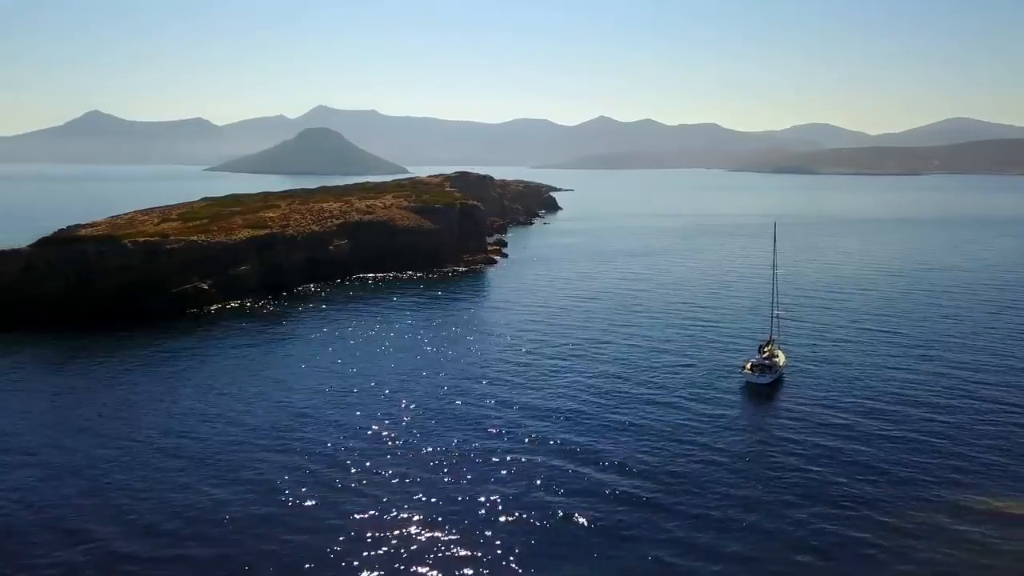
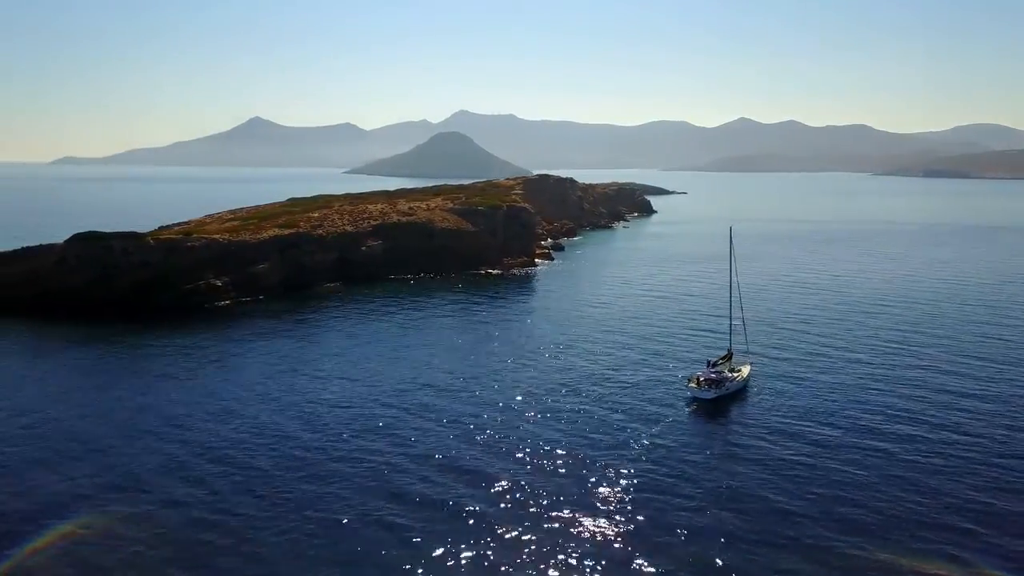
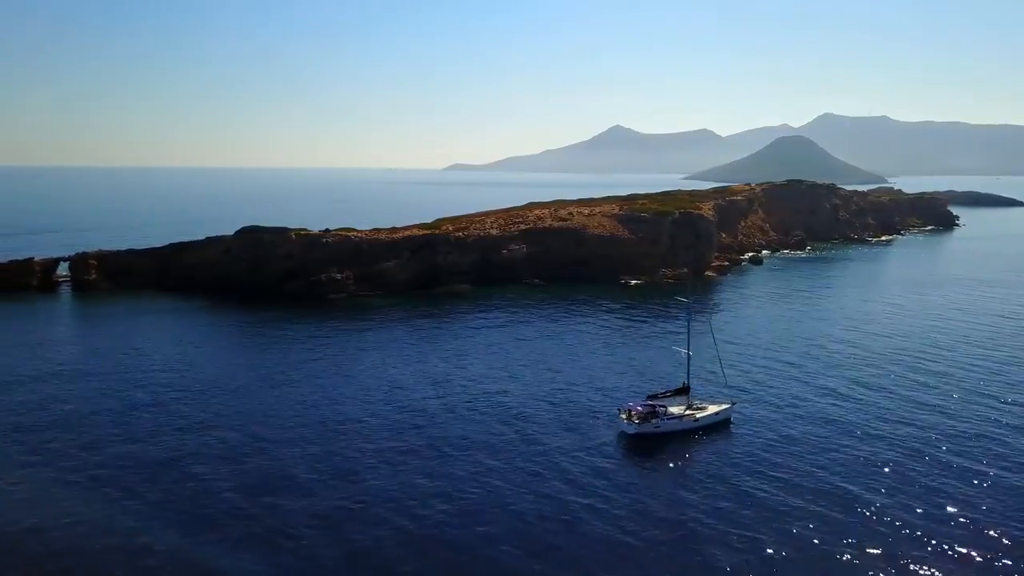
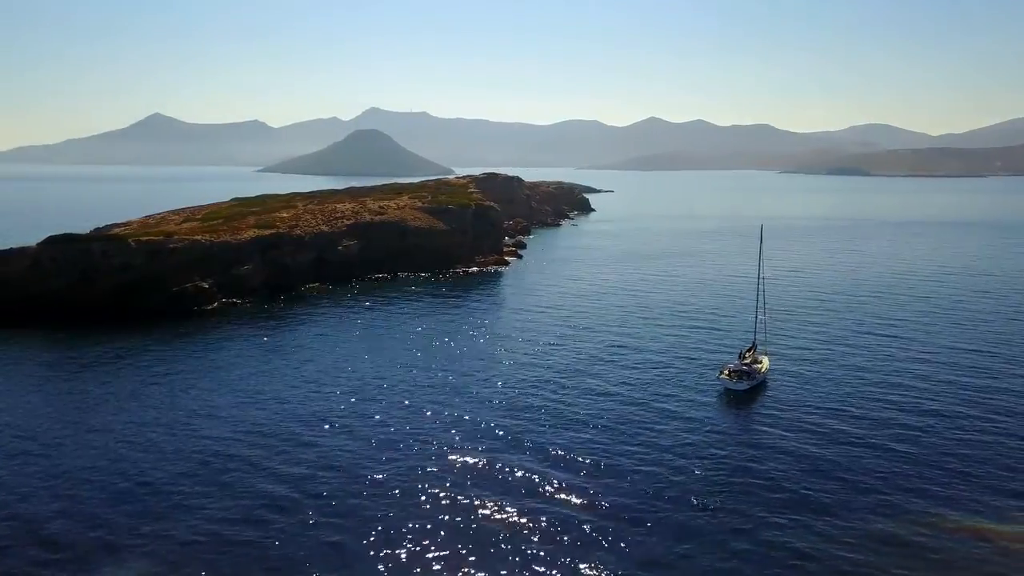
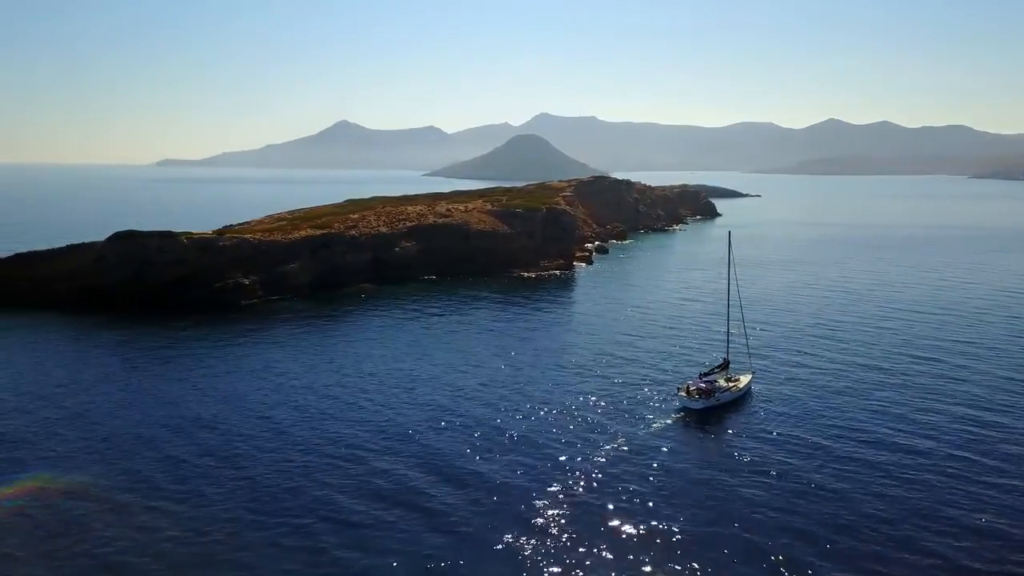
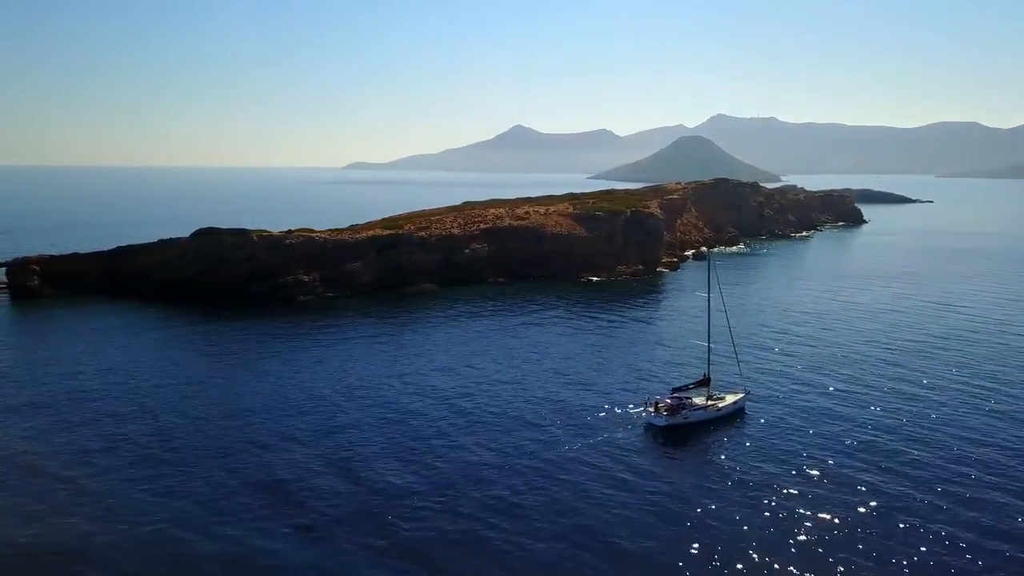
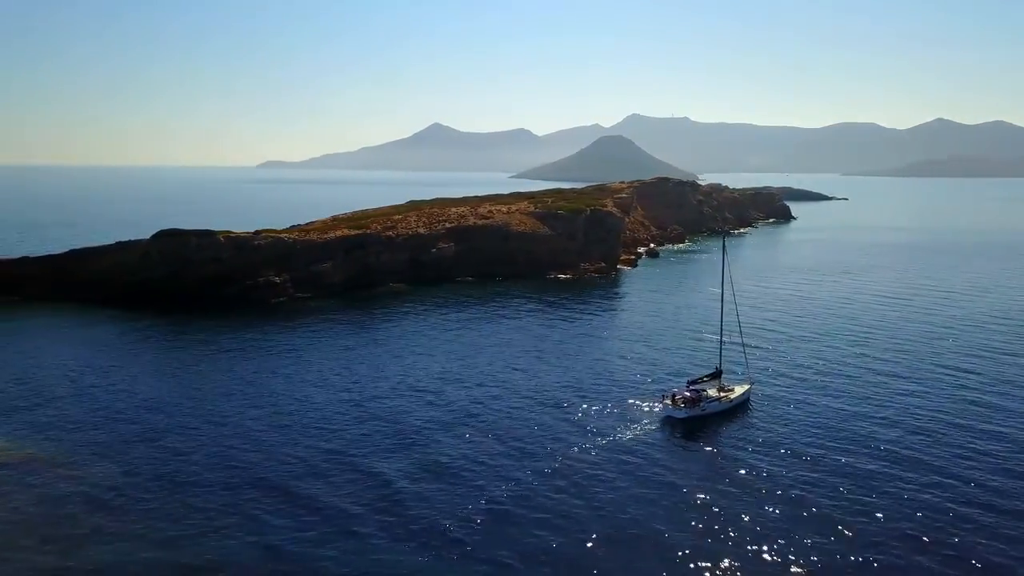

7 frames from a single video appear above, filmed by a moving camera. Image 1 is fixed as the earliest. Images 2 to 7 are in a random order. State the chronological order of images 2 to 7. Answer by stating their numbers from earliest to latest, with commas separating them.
4, 2, 5, 7, 6, 3
